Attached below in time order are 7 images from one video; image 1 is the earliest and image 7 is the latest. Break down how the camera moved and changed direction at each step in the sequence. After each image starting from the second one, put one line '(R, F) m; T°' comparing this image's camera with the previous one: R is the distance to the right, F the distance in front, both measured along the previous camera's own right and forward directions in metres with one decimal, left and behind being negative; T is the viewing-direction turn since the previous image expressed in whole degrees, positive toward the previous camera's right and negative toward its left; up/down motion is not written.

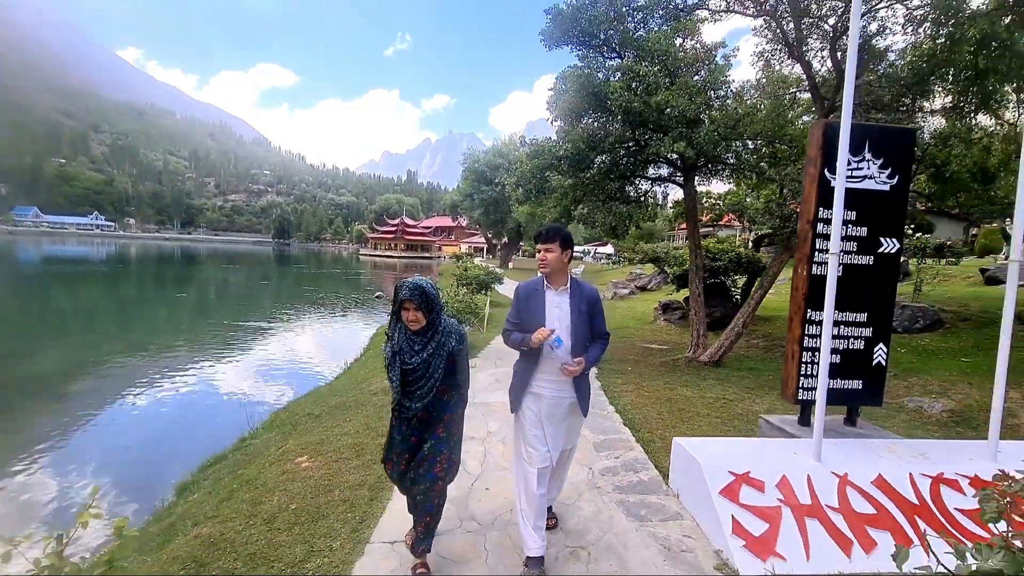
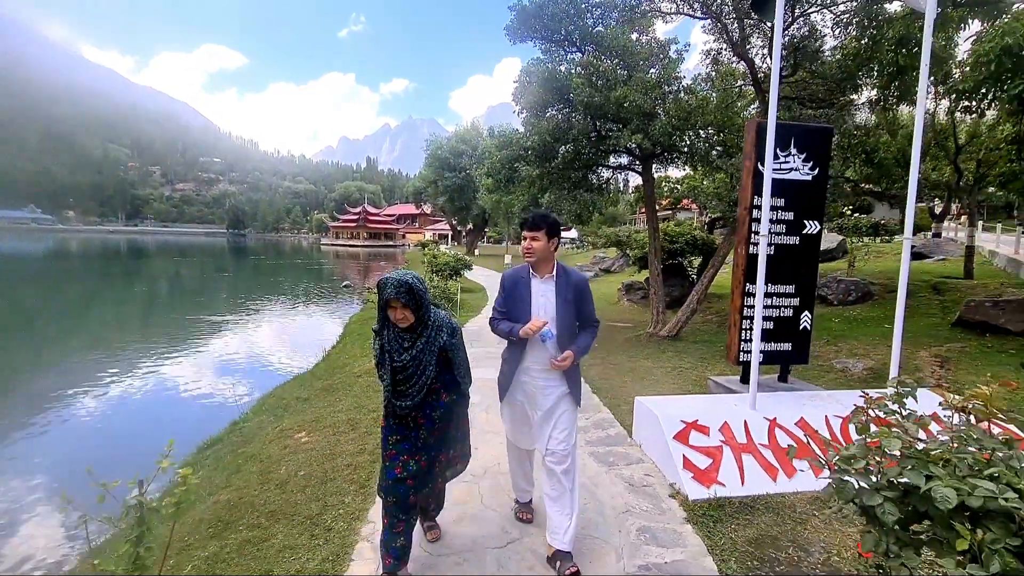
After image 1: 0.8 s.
(-0.1, -0.4) m; +4°
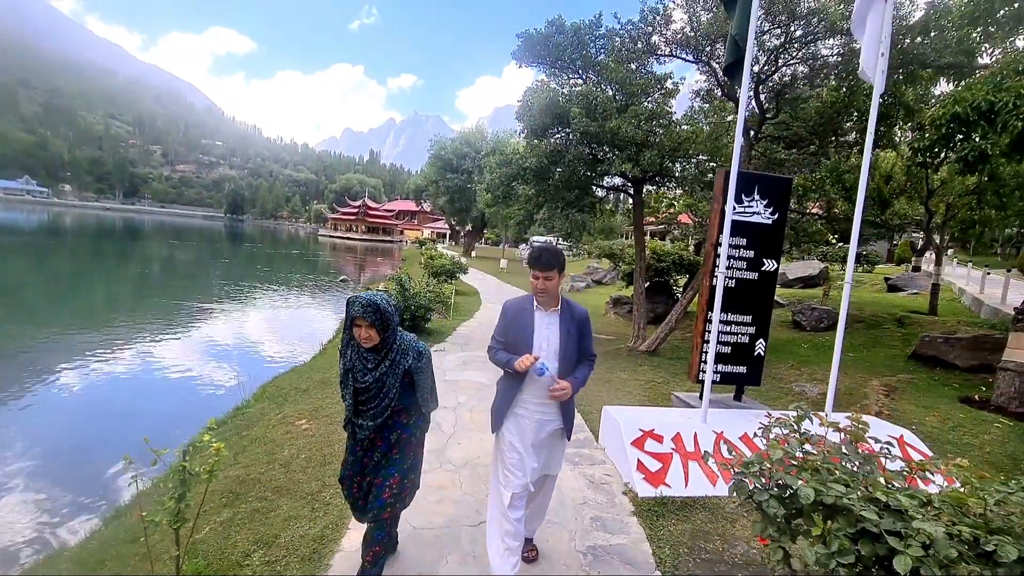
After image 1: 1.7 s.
(0.0, -0.5) m; +1°
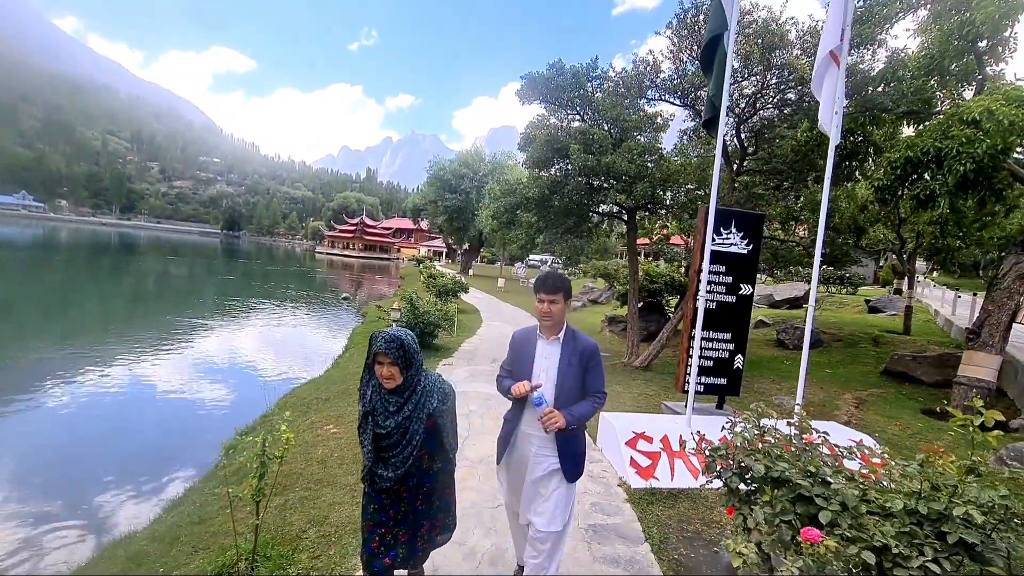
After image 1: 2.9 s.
(-0.1, -0.6) m; +1°
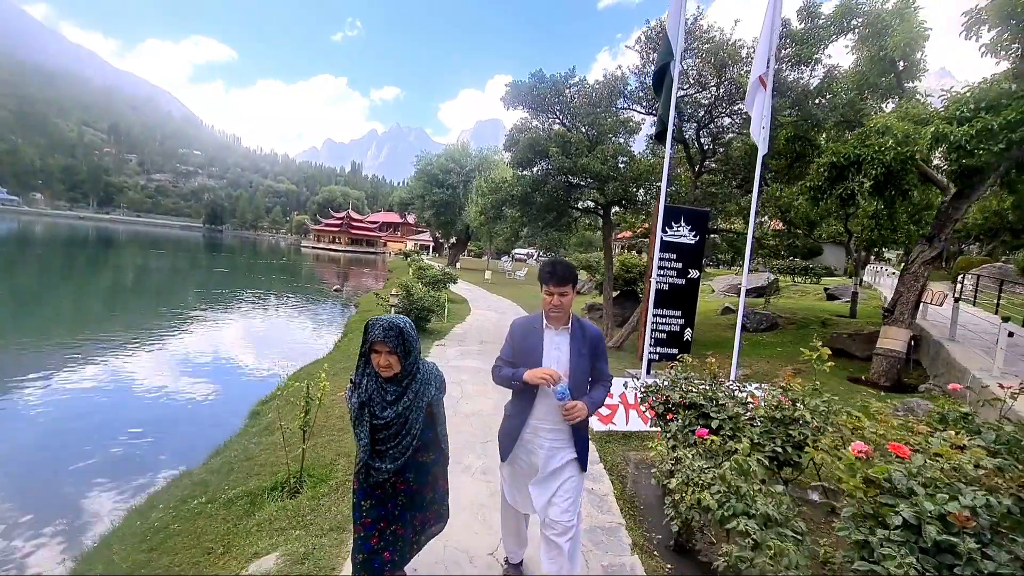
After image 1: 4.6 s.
(0.0, -0.9) m; +2°
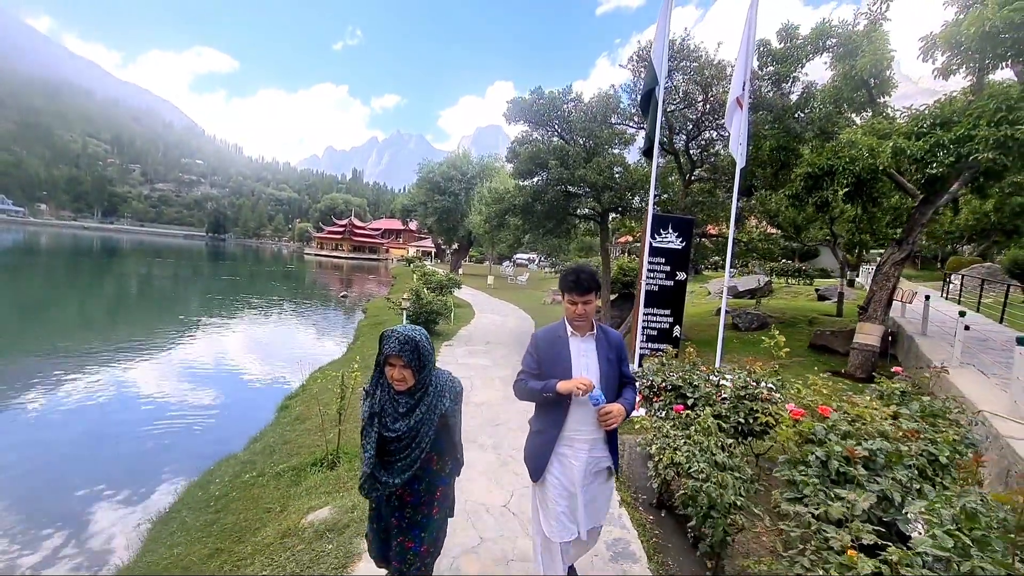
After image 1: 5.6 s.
(0.0, -0.6) m; 0°
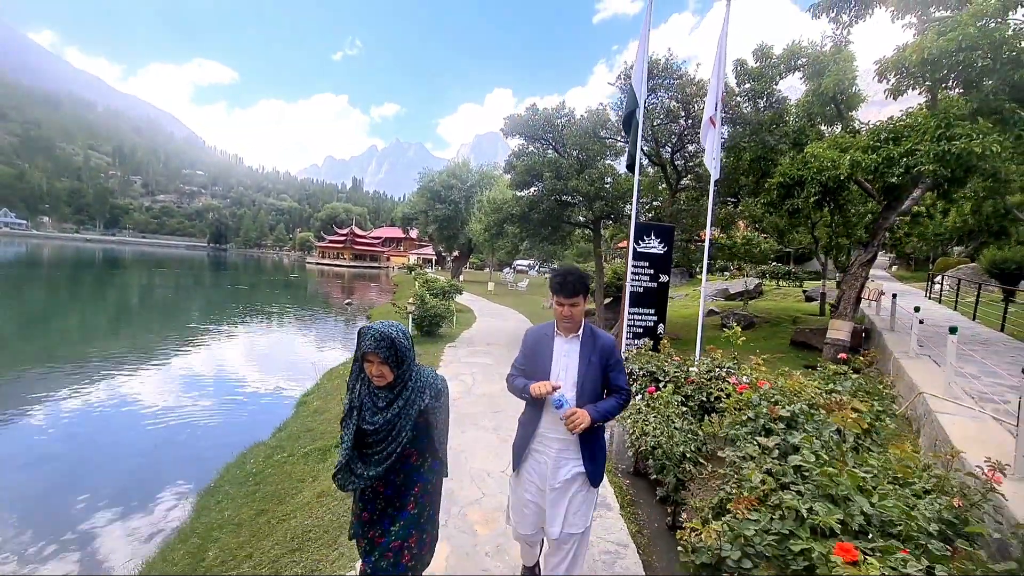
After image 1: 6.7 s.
(0.0, -0.6) m; 0°
